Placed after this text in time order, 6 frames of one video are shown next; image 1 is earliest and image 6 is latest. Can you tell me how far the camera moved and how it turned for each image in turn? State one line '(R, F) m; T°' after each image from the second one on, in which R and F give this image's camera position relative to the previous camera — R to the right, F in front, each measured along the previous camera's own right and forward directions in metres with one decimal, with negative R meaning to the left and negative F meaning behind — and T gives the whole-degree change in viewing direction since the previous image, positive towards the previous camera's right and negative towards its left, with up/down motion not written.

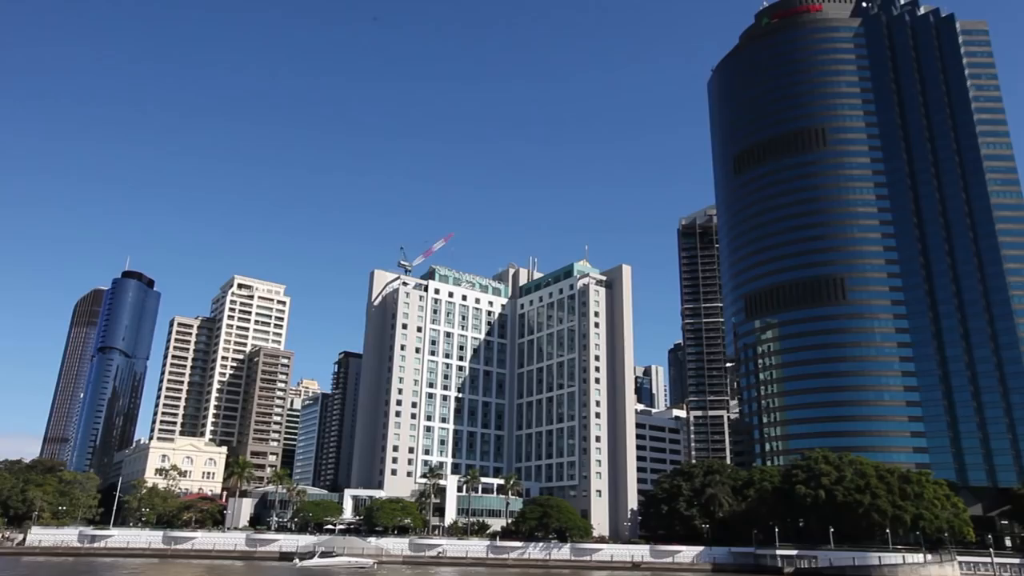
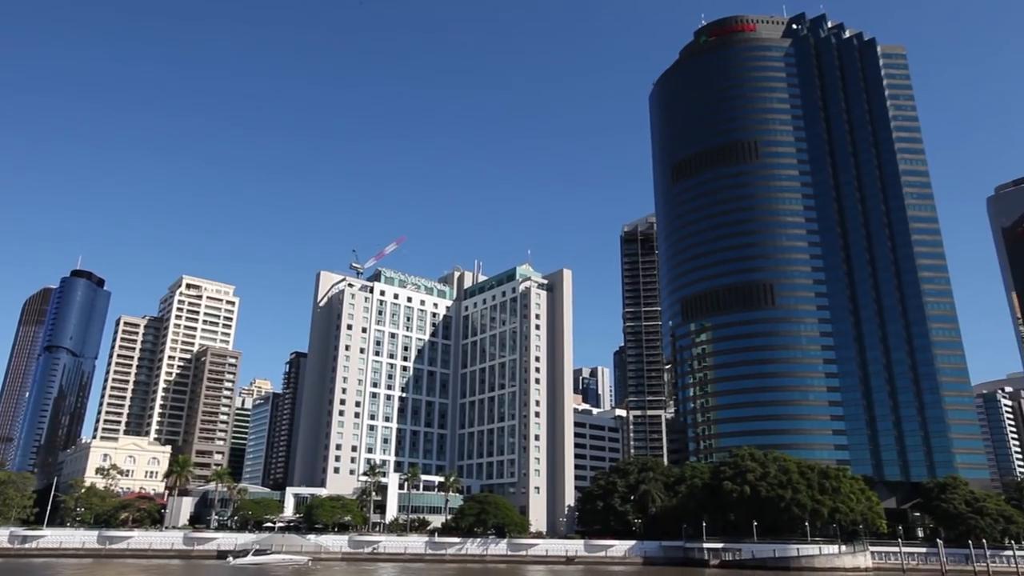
(+7.0, -4.1) m; +3°
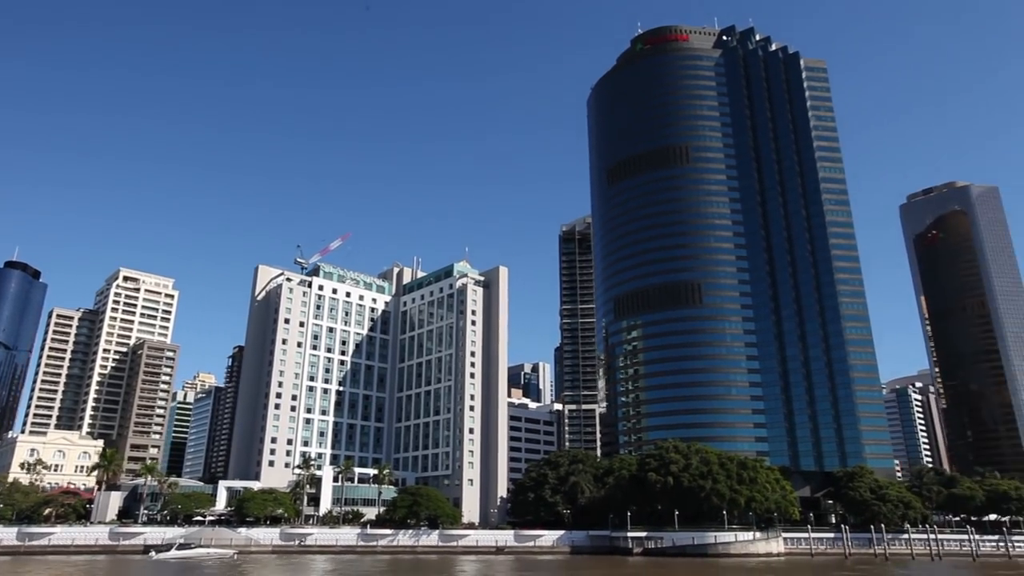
(+7.5, -3.7) m; +3°
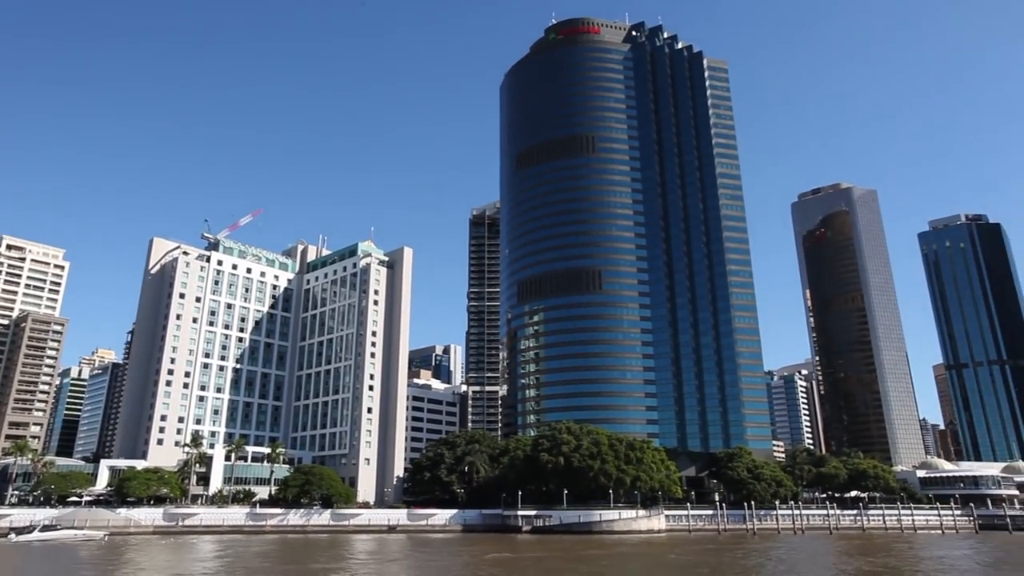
(+10.4, -1.9) m; +6°
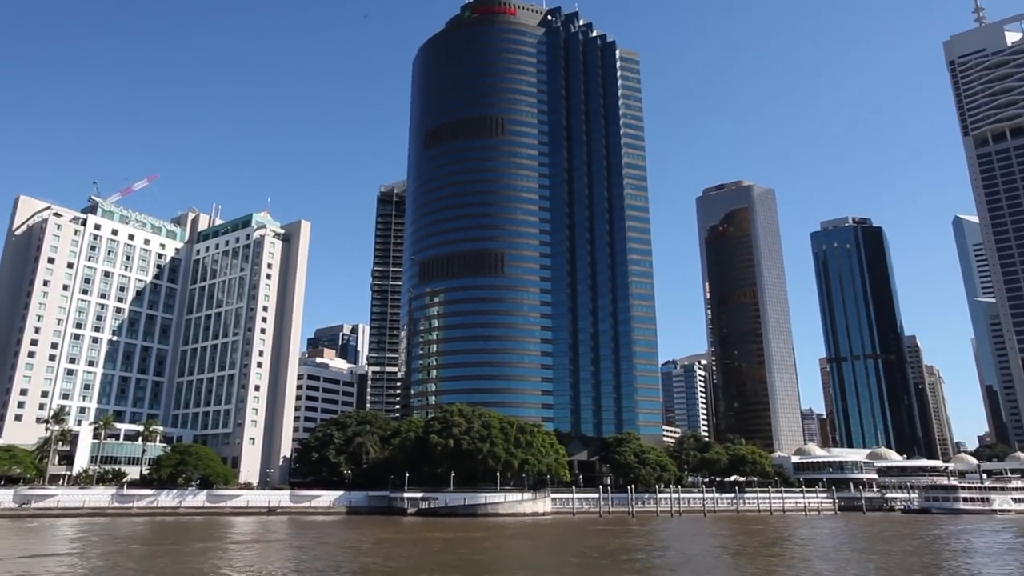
(+10.3, +1.2) m; +6°
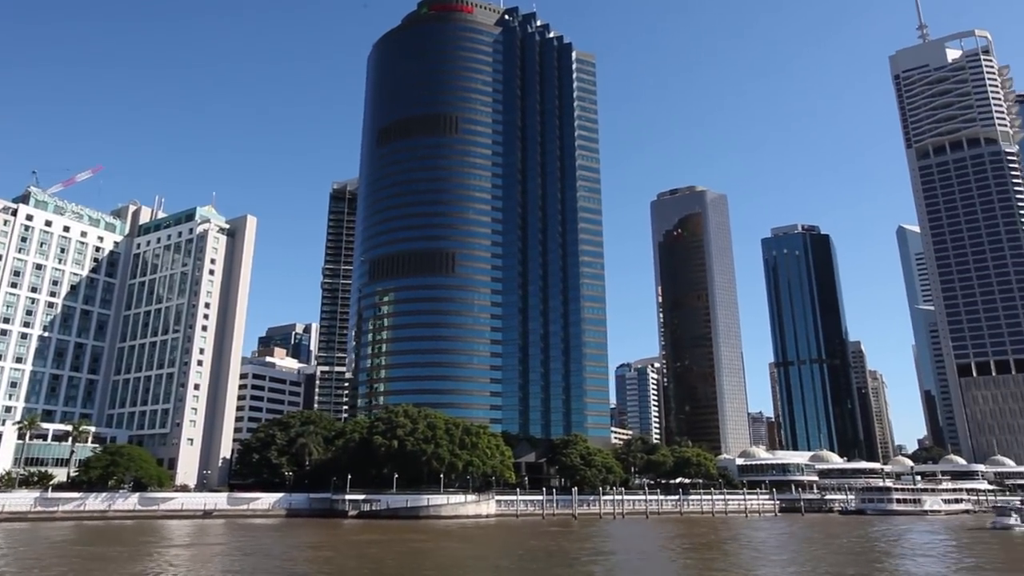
(+5.9, +0.7) m; +3°
